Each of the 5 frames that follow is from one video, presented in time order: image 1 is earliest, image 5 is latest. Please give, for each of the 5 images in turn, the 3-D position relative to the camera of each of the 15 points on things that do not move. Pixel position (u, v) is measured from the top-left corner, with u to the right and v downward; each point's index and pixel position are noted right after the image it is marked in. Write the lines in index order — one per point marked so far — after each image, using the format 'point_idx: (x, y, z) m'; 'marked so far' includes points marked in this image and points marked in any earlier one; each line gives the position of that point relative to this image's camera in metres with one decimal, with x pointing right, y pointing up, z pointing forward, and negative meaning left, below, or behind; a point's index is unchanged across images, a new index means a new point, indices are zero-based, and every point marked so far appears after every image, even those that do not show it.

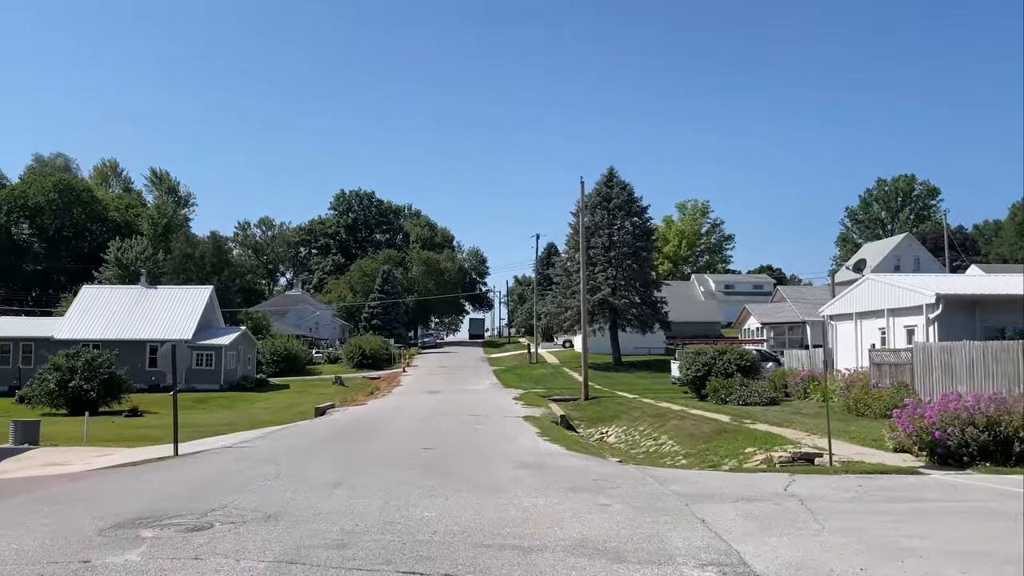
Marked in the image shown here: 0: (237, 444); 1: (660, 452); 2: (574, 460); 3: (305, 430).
0: (-5.5, -3.1, +15.2) m
1: (+3.4, -3.8, +17.7) m
2: (+1.0, -2.7, +12.1) m
3: (-5.2, -3.6, +19.2) m
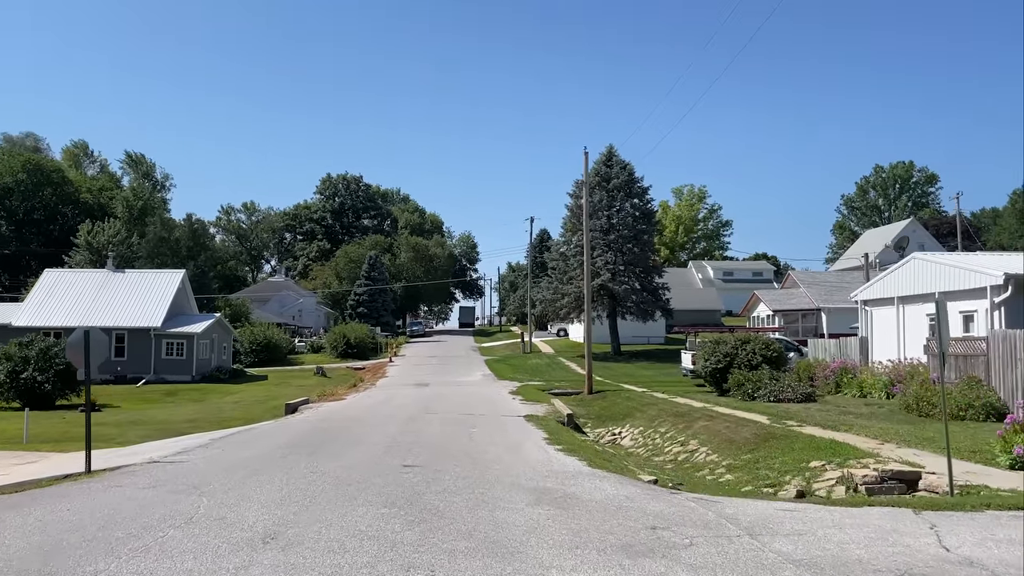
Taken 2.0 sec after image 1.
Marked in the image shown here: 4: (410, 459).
0: (-5.4, -2.7, +12.0) m
1: (+3.4, -3.4, +14.6) m
2: (+1.1, -2.3, +9.0) m
3: (-5.2, -3.1, +16.0) m
4: (-1.5, -2.5, +11.1) m
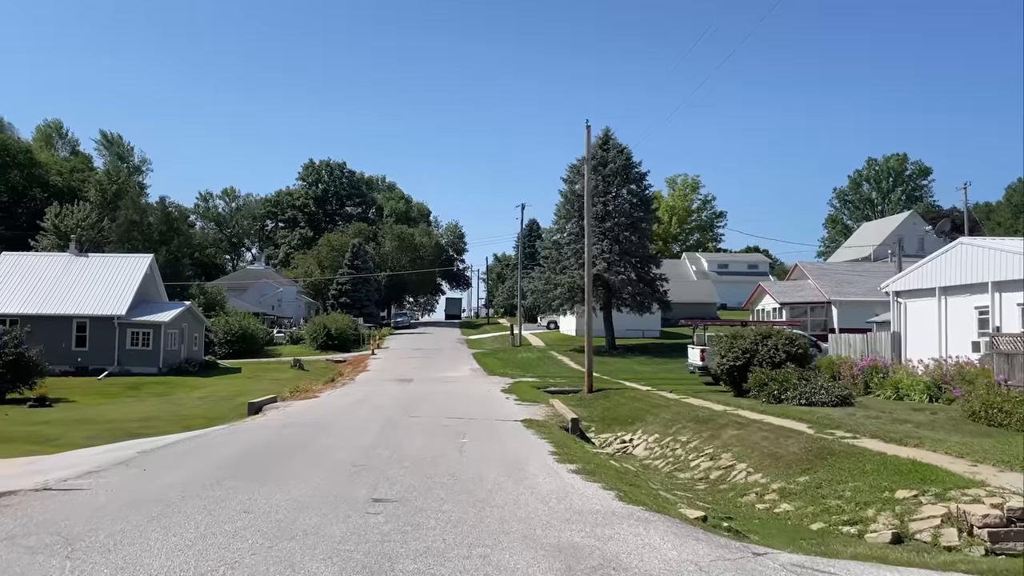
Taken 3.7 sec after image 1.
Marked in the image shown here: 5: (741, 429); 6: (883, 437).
0: (-5.3, -2.3, +9.2) m
1: (+3.4, -3.1, +12.0) m
2: (+1.2, -2.1, +6.3) m
3: (-5.2, -2.7, +13.3) m
4: (-1.4, -2.2, +8.4) m
5: (+4.5, -2.8, +15.0) m
6: (+6.4, -2.5, +13.1) m
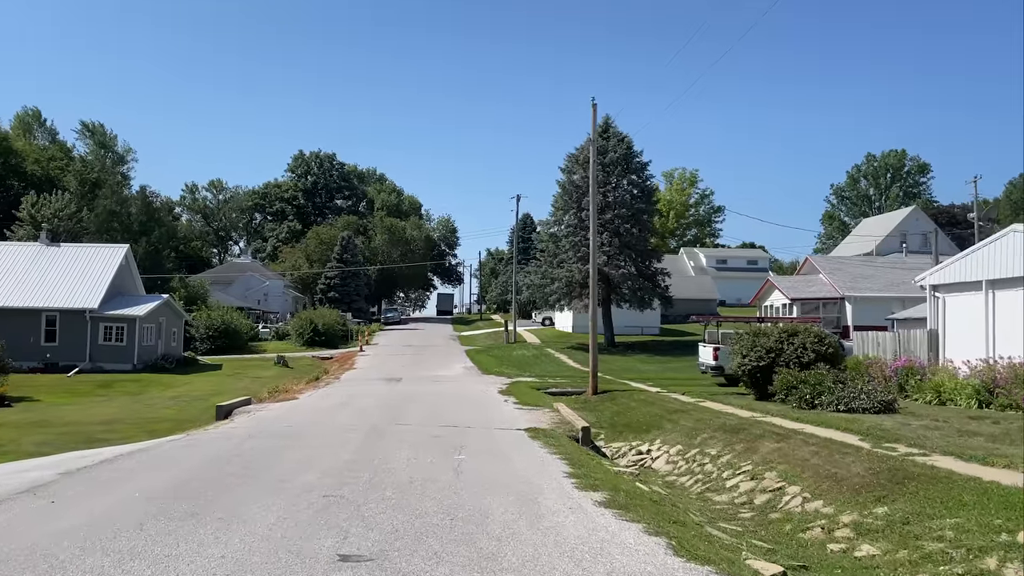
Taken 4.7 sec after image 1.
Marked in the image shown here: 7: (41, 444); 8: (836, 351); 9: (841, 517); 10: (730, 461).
0: (-5.2, -2.1, +7.0) m
1: (+3.5, -2.9, +9.9) m
2: (+1.4, -1.9, +4.2) m
3: (-5.1, -2.5, +11.1) m
4: (-1.3, -2.0, +6.3) m
5: (+4.5, -2.6, +12.9) m
6: (+6.4, -2.4, +11.0) m
7: (-12.3, -4.0, +19.9) m
8: (+8.4, -1.6, +19.7) m
9: (+3.9, -2.7, +9.1) m
10: (+3.7, -2.9, +13.0) m
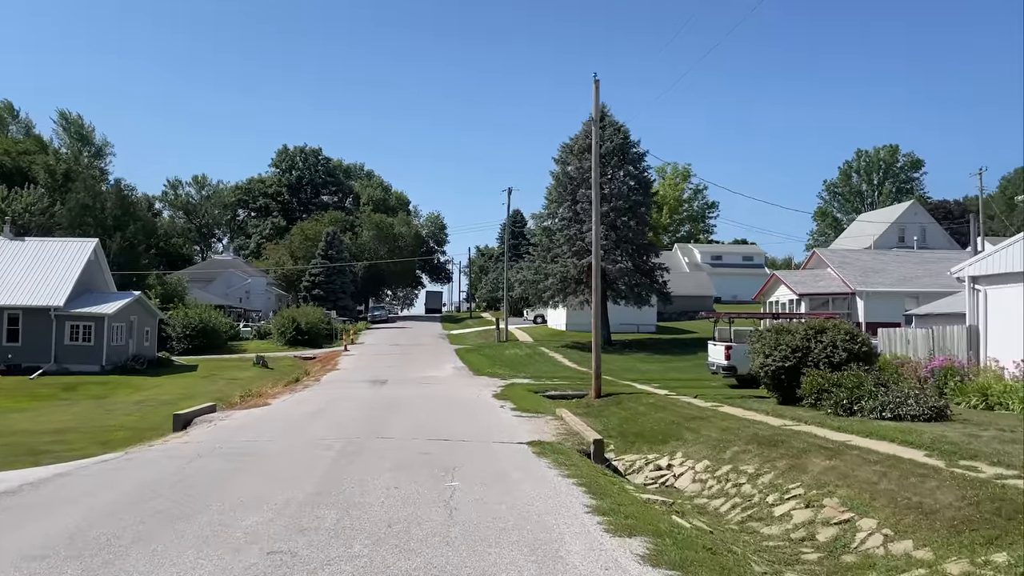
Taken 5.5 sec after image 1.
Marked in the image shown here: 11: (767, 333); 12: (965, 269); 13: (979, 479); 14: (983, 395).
0: (-5.1, -2.0, +4.8) m
1: (+3.6, -2.8, +7.8) m
2: (+1.6, -1.8, +2.1) m
3: (-5.1, -2.3, +8.9) m
4: (-1.2, -1.9, +4.1) m
5: (+4.6, -2.4, +10.9) m
6: (+6.5, -2.2, +9.0) m
7: (-12.3, -3.9, +17.6) m
8: (+8.3, -1.4, +17.8) m
9: (+4.0, -2.6, +7.1) m
10: (+3.7, -2.8, +10.9) m
11: (+6.2, -1.1, +18.7) m
12: (+11.5, +0.5, +19.5) m
13: (+5.5, -2.2, +9.0) m
14: (+10.1, -2.3, +16.4) m
